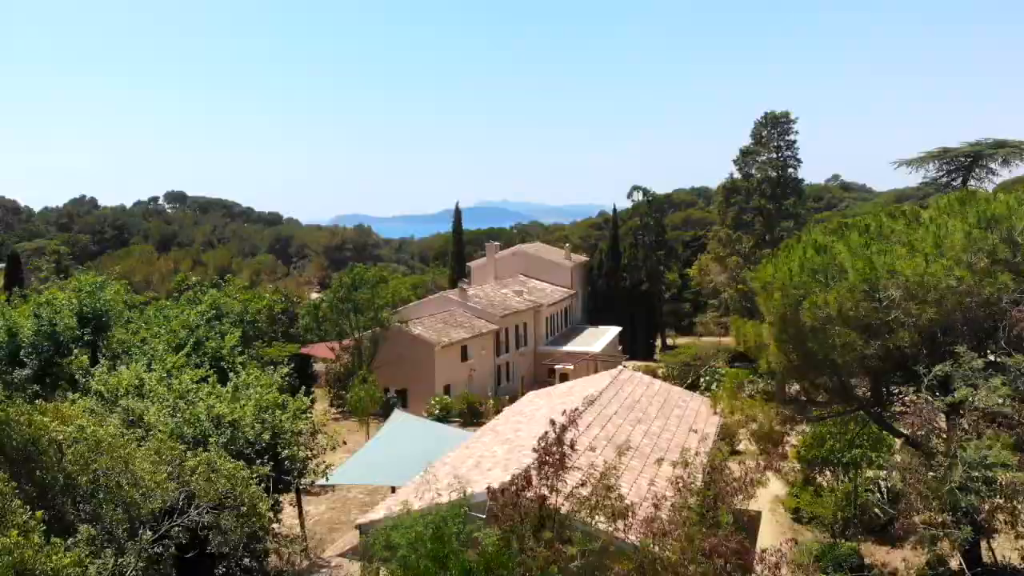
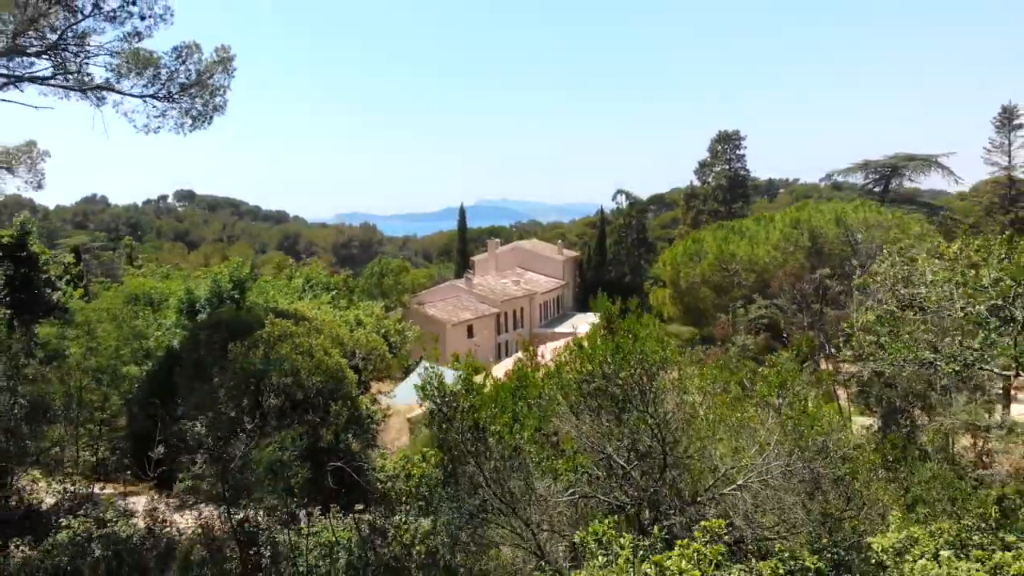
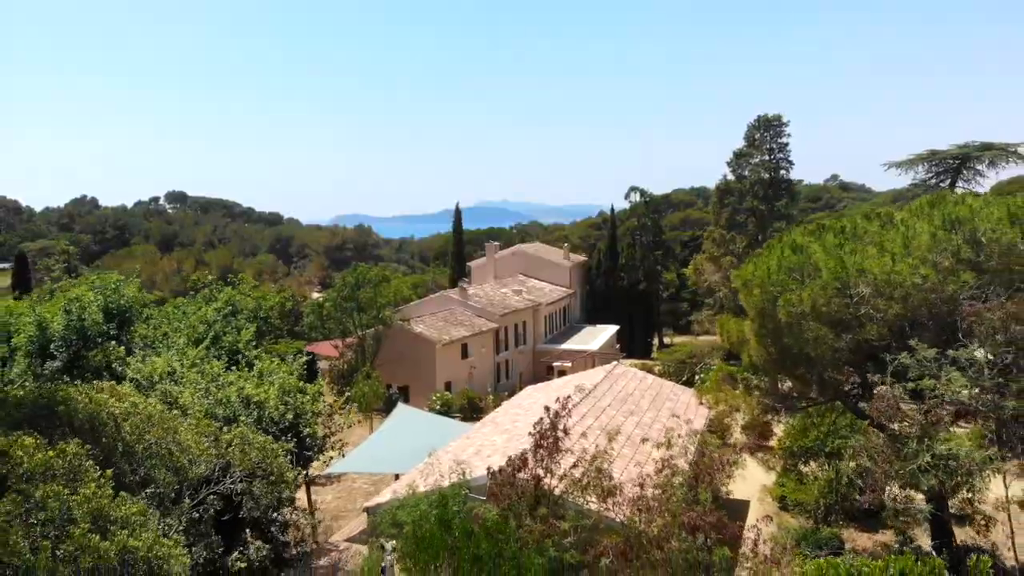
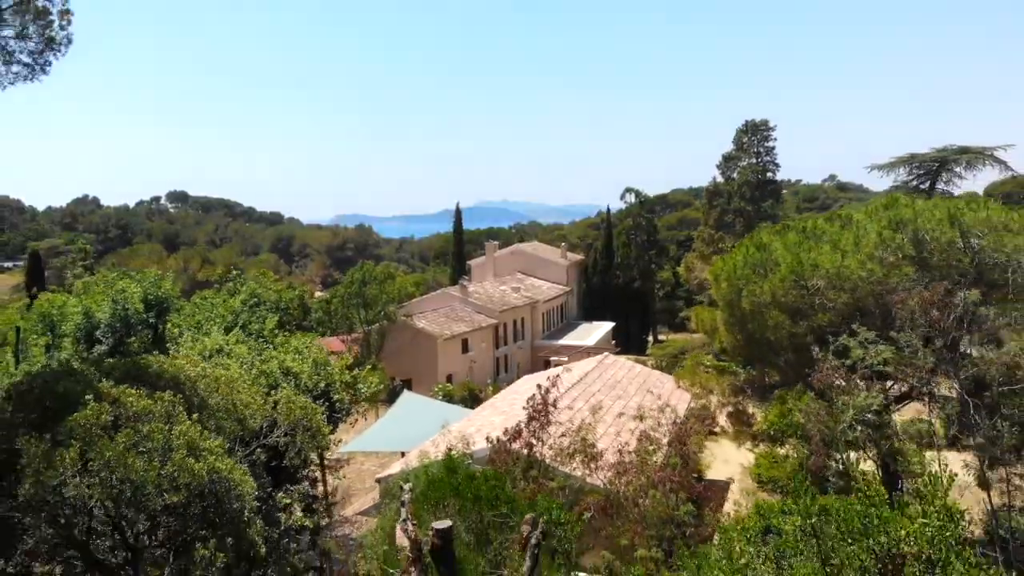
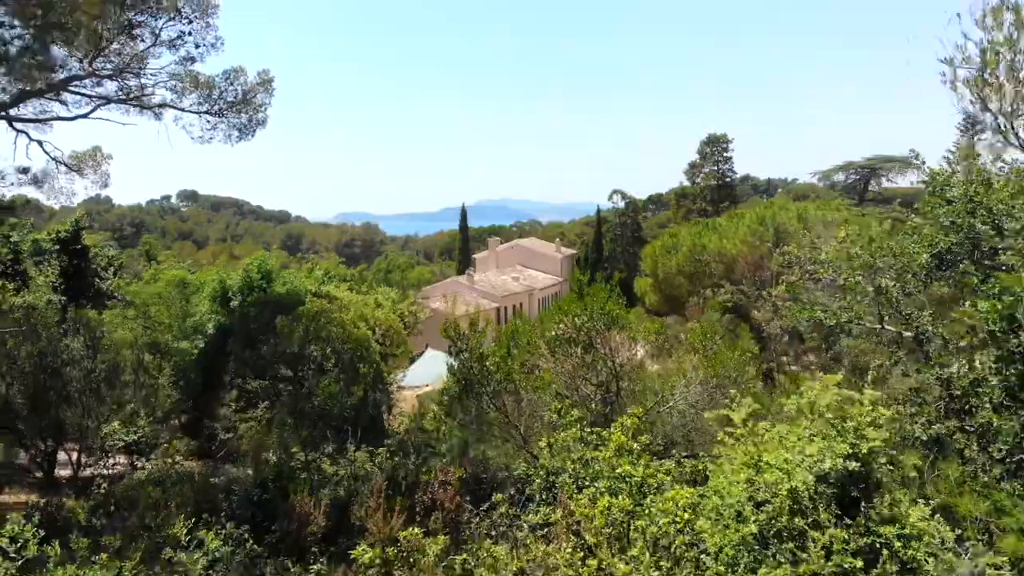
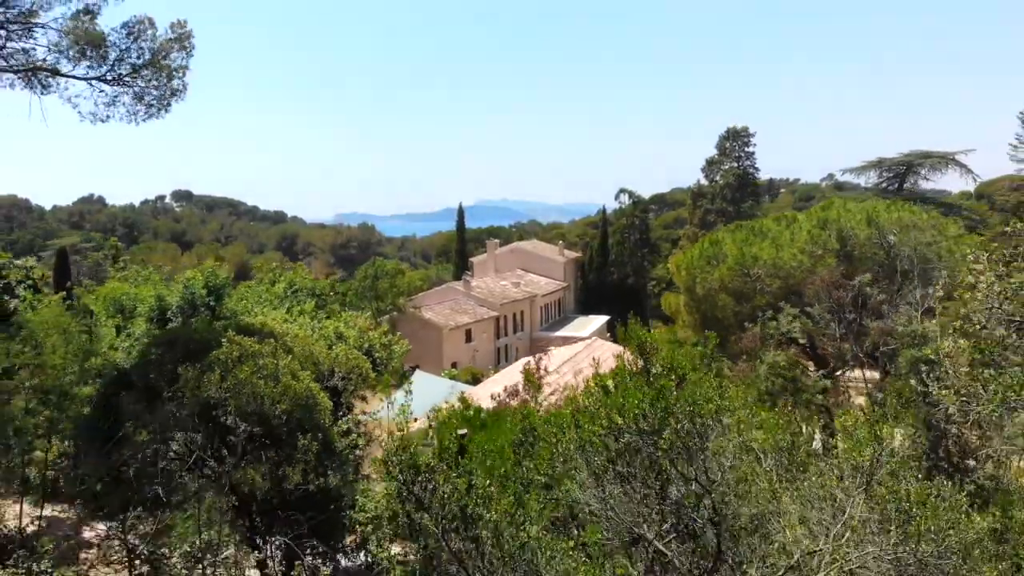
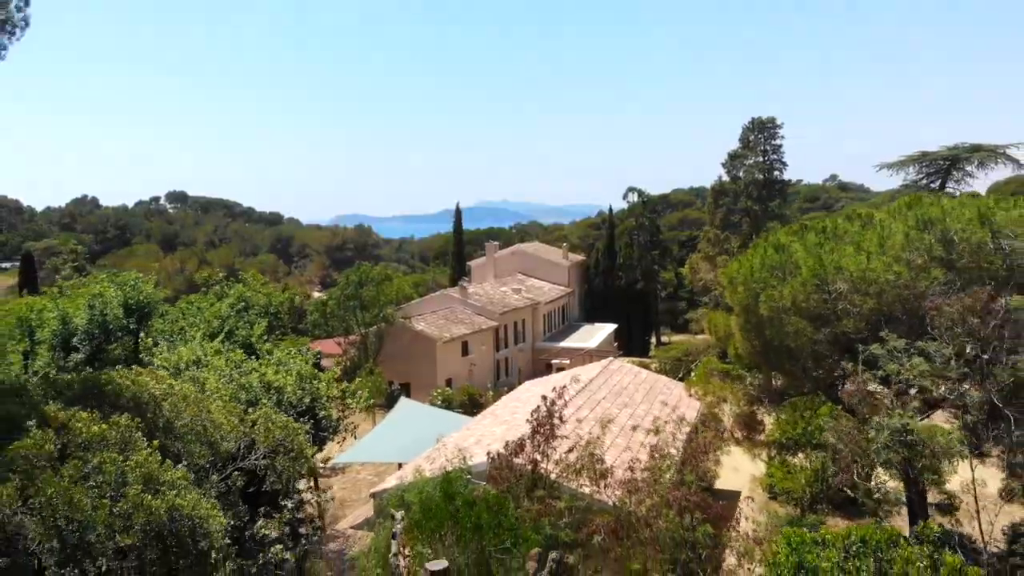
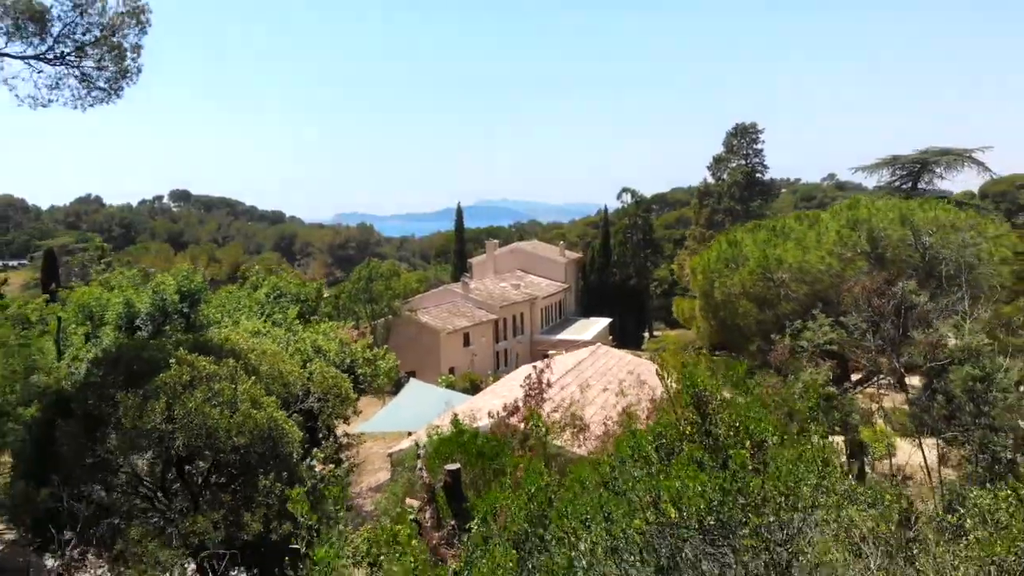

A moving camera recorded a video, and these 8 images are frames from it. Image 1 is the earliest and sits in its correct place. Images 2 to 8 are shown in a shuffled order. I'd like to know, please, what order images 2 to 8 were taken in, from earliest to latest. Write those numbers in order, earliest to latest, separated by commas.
3, 7, 4, 8, 6, 2, 5
